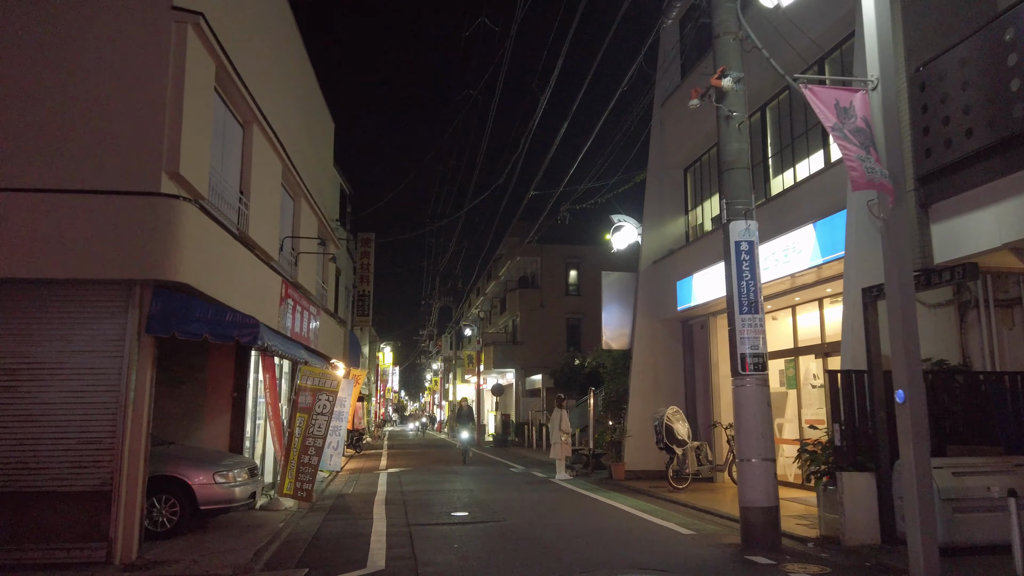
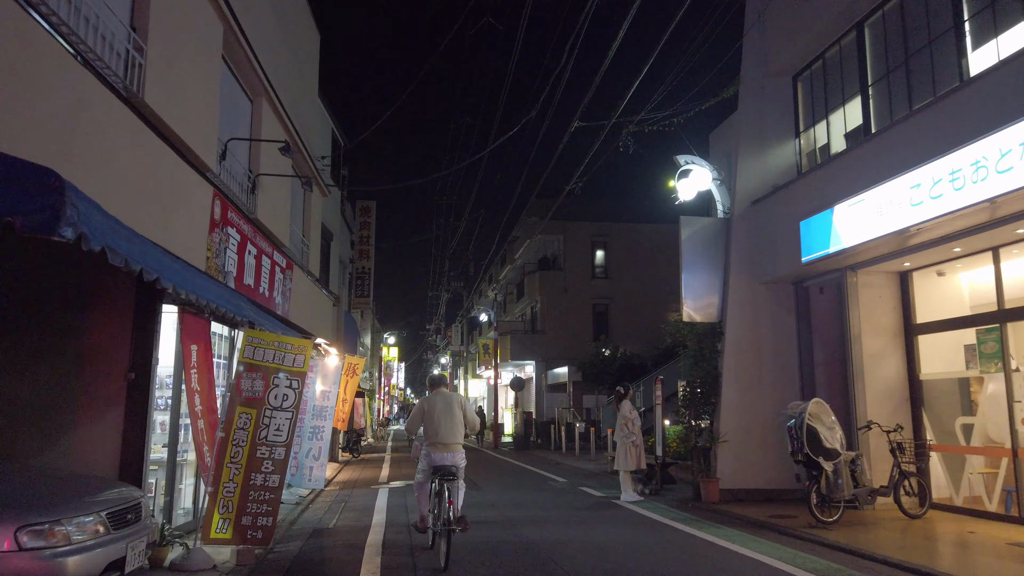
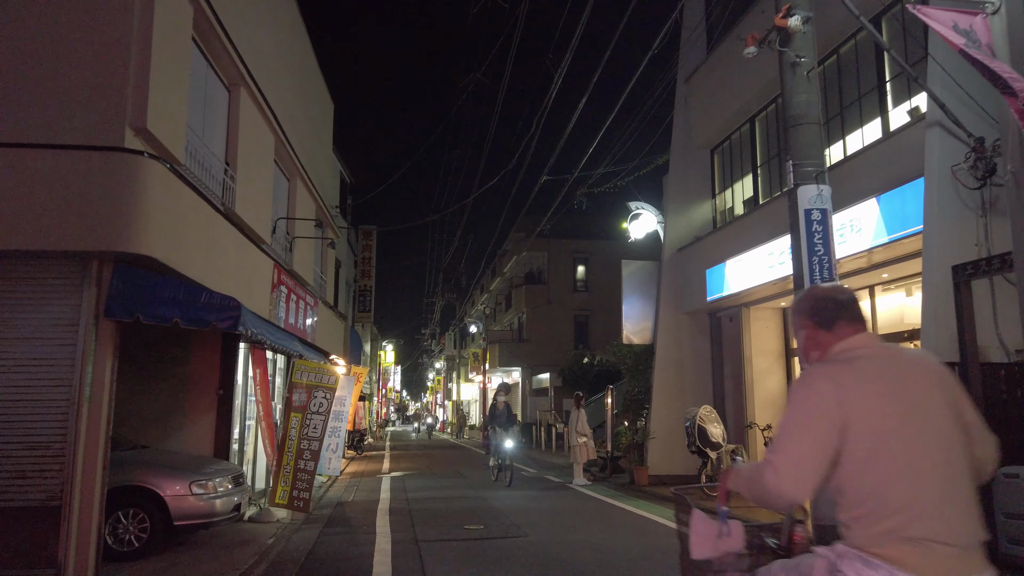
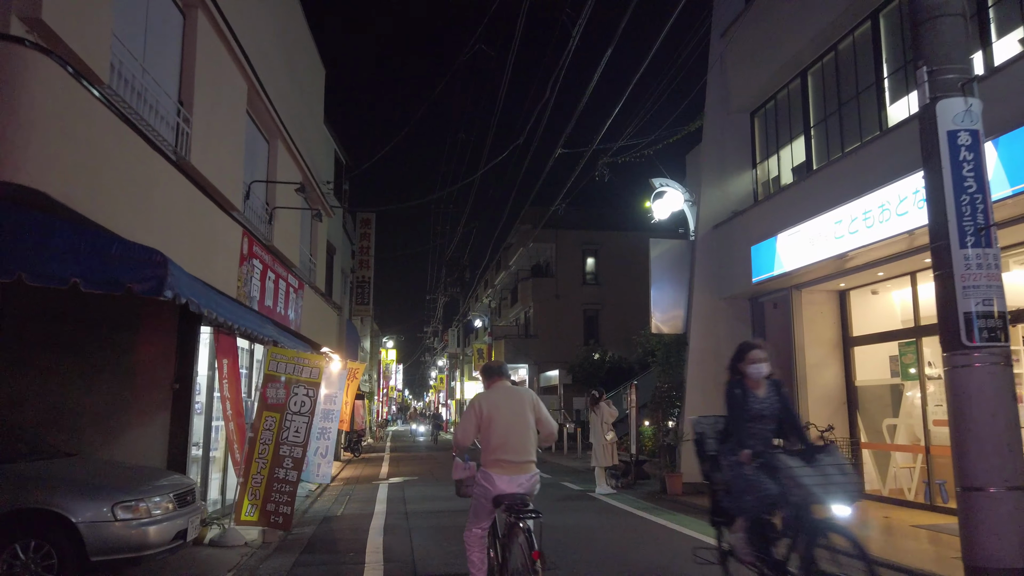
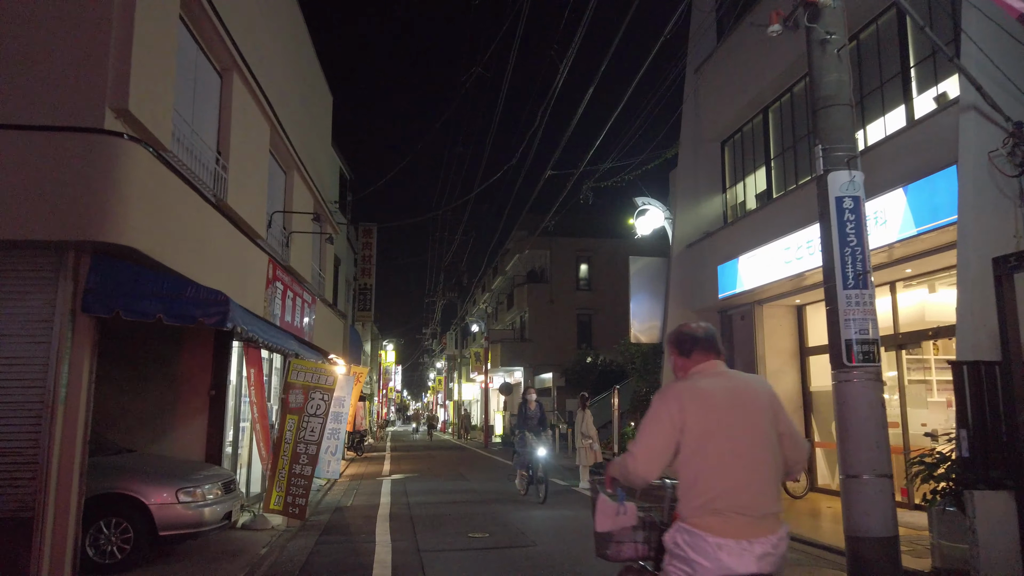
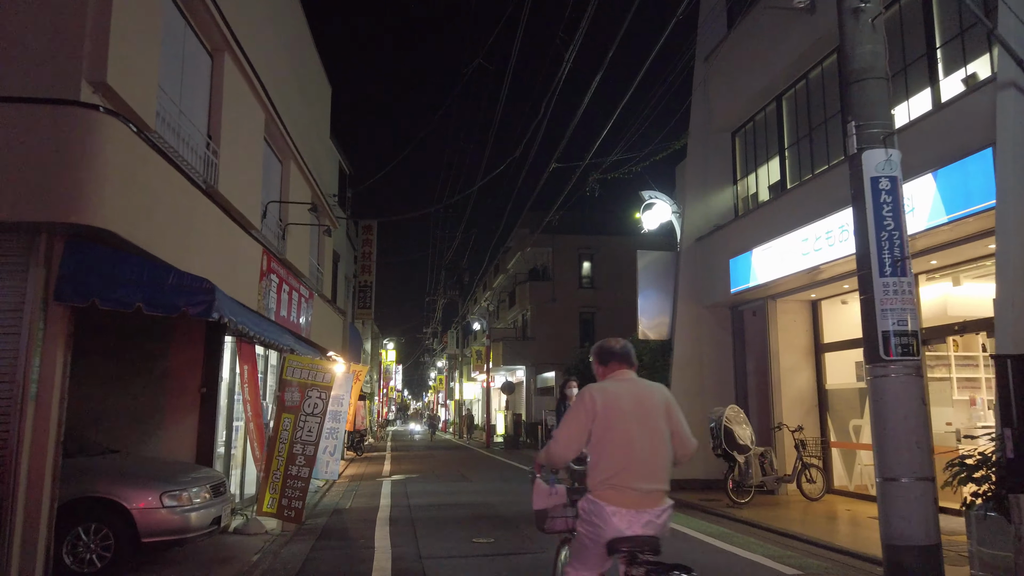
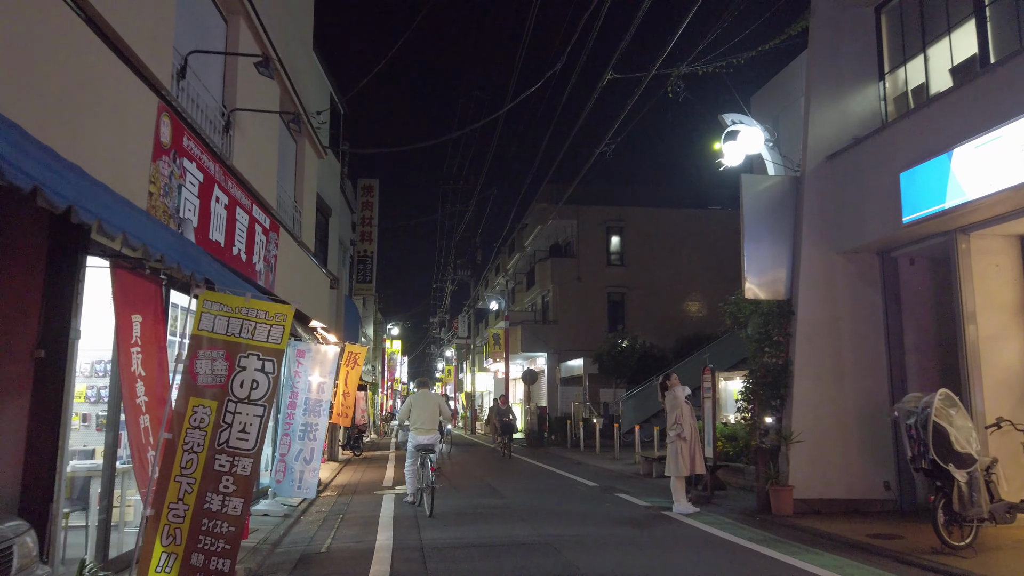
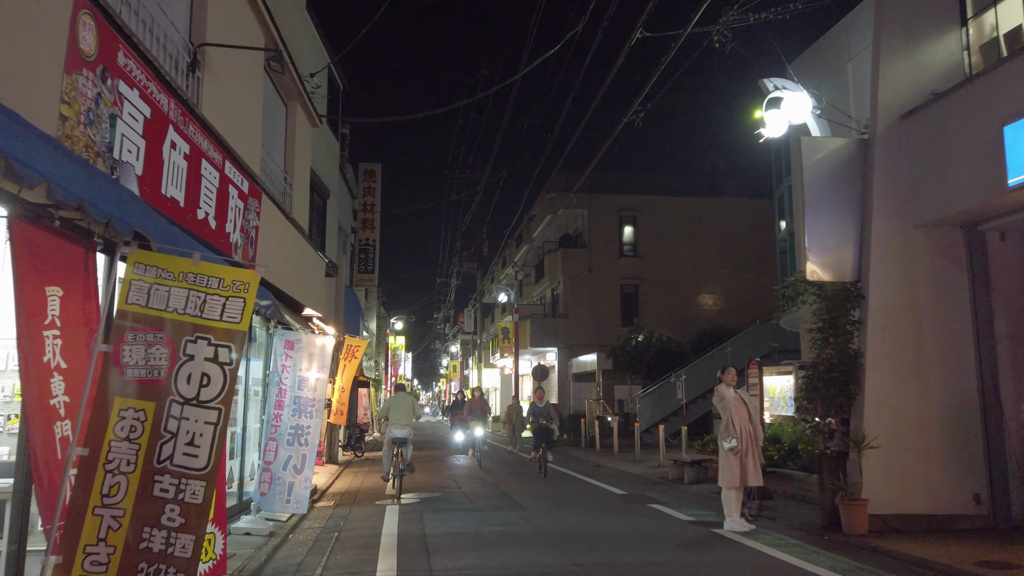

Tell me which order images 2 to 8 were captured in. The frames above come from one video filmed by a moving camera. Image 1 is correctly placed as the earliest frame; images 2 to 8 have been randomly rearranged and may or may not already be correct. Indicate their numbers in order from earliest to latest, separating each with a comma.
3, 5, 6, 4, 2, 7, 8
